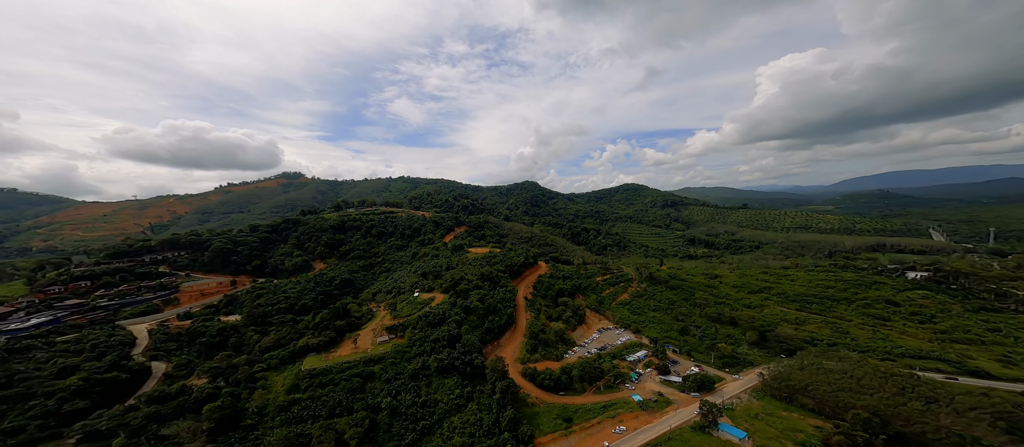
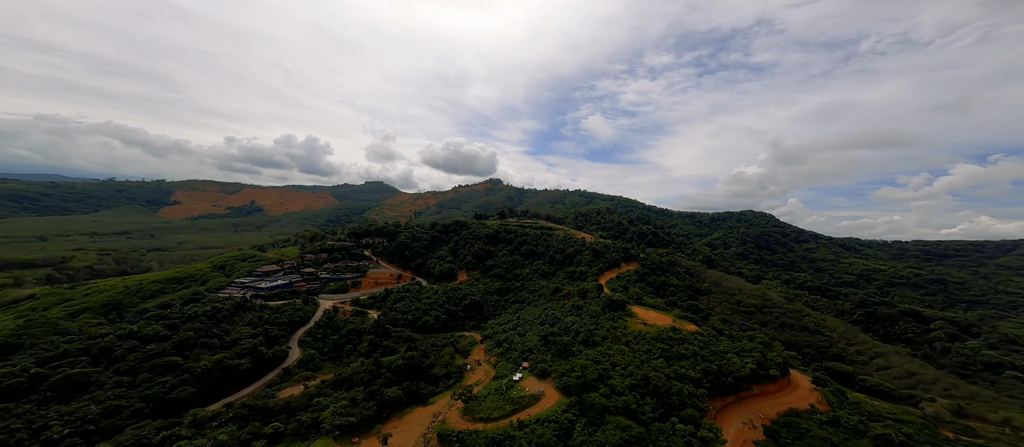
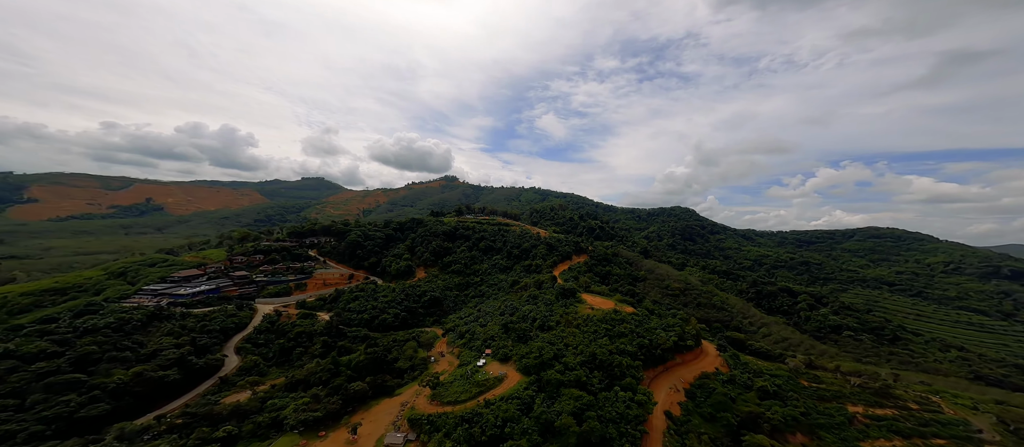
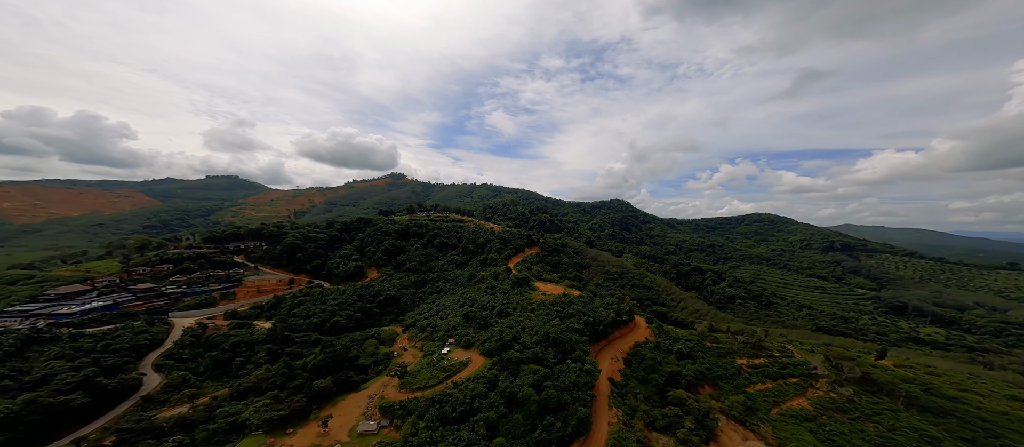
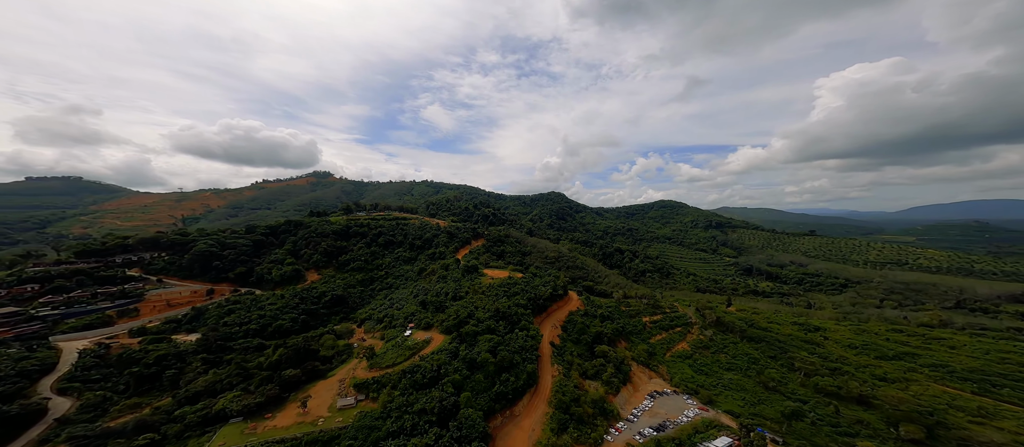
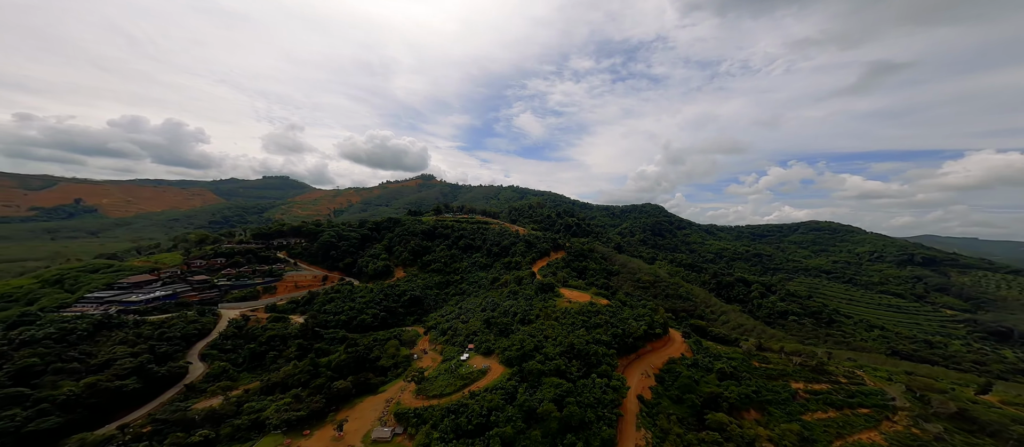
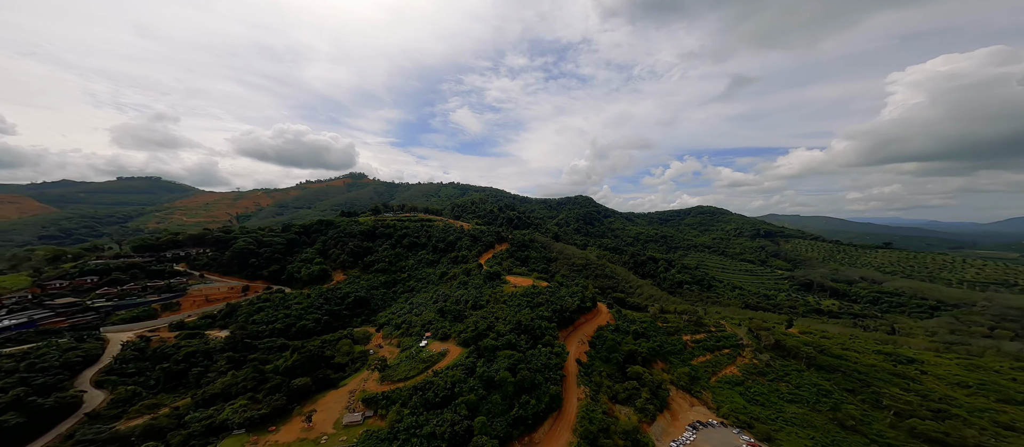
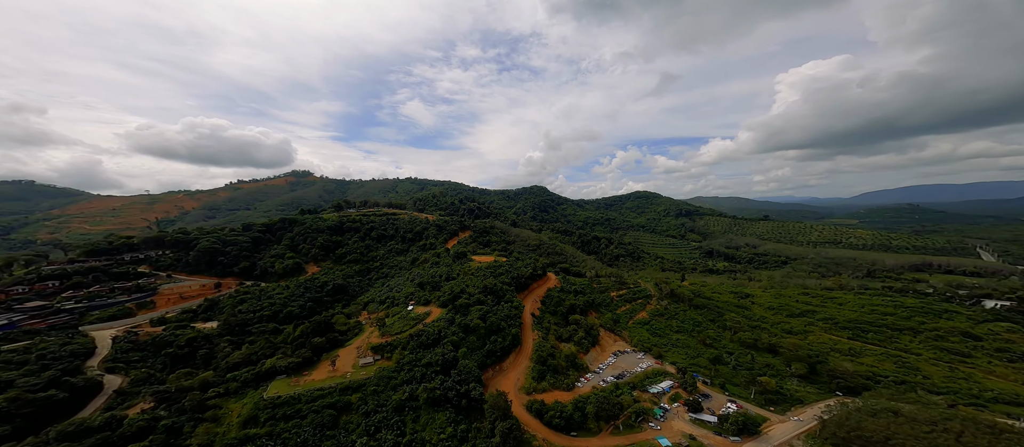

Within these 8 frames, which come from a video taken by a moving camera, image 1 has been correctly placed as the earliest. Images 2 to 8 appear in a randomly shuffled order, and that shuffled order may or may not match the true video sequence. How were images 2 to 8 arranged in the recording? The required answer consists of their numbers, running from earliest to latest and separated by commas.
8, 5, 7, 4, 6, 3, 2
